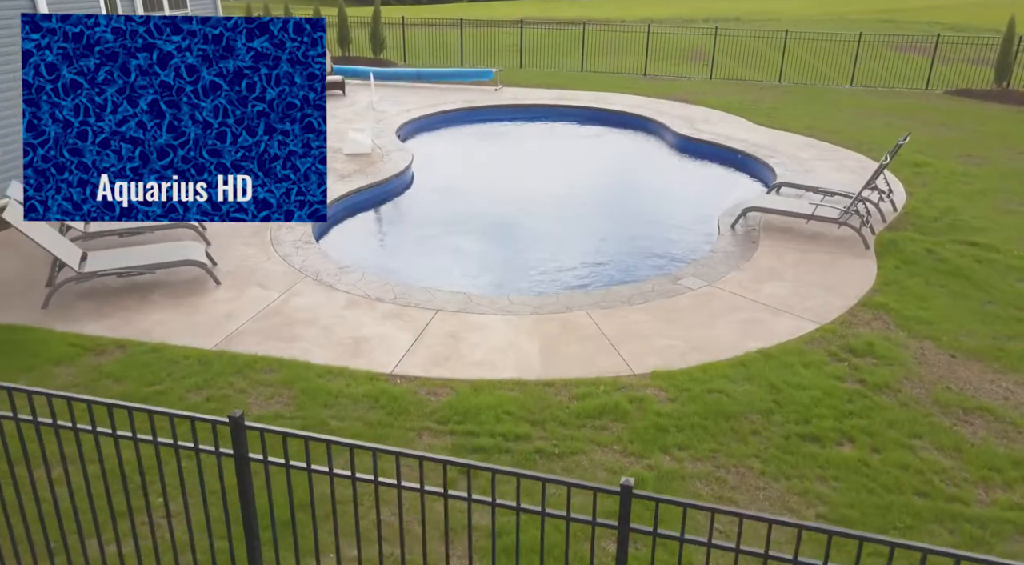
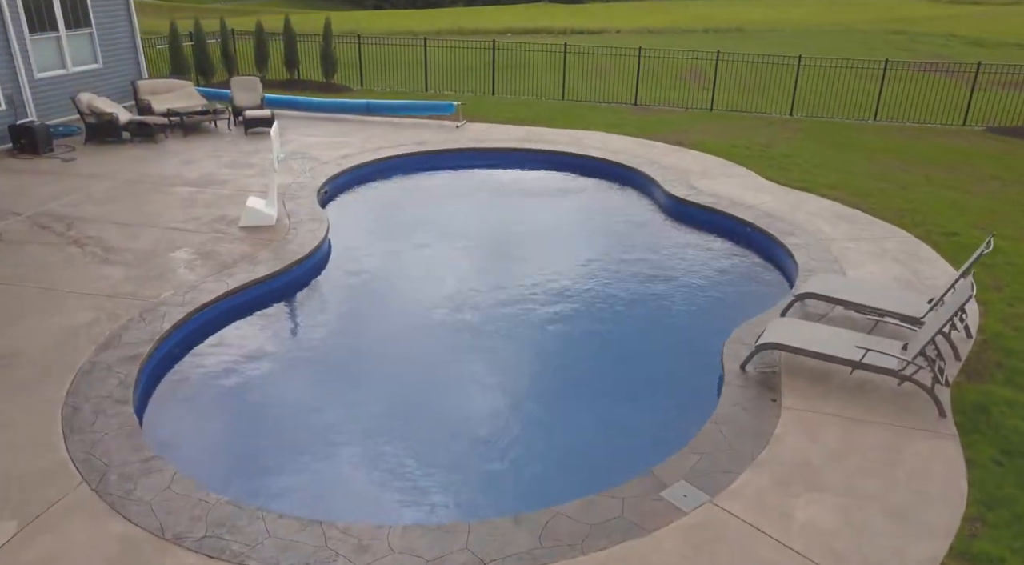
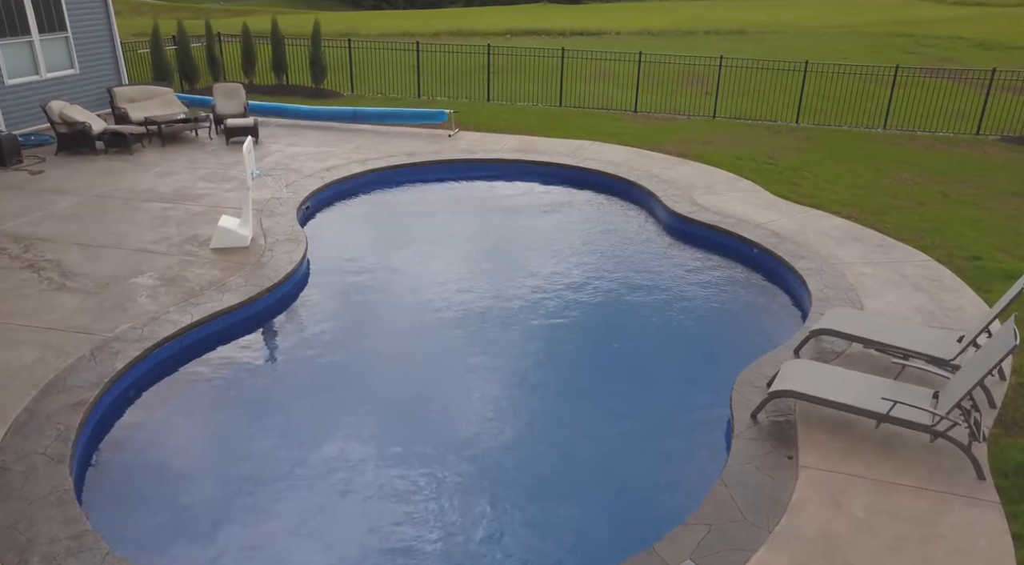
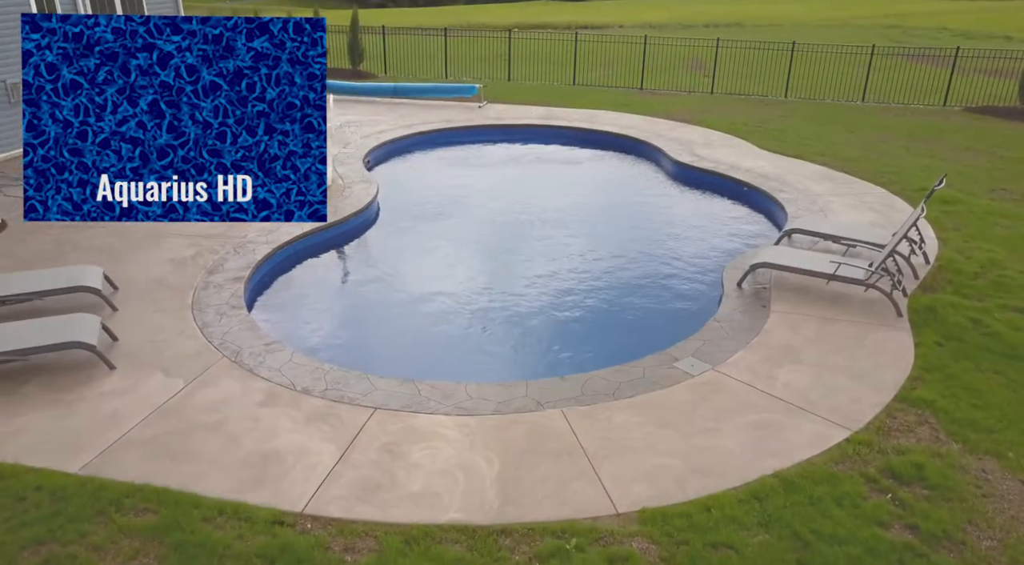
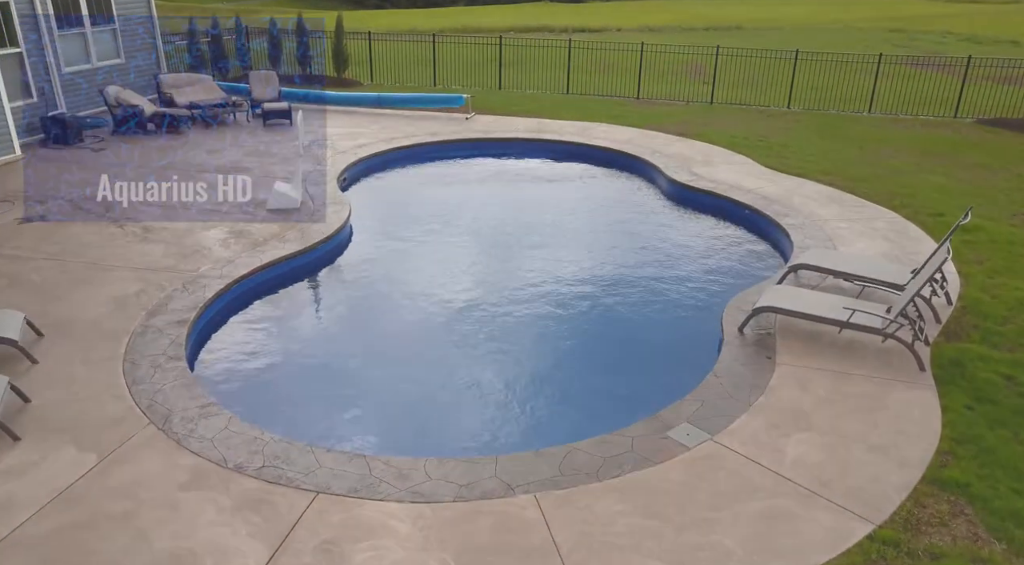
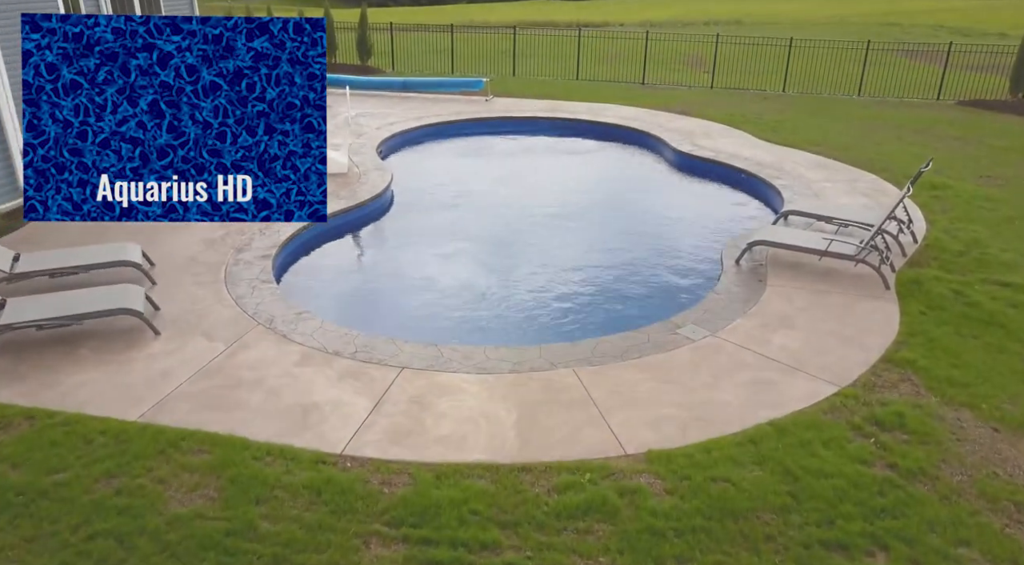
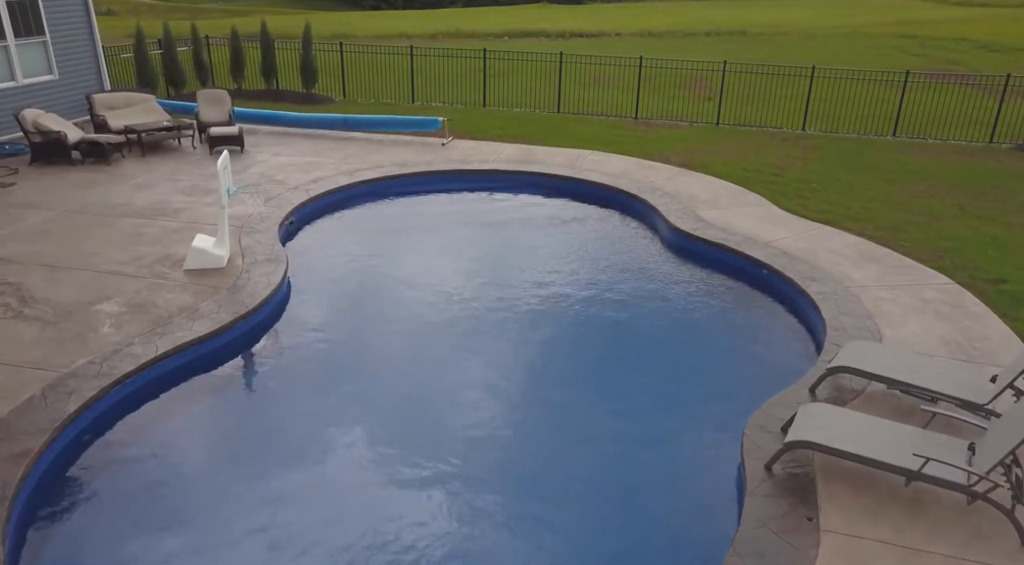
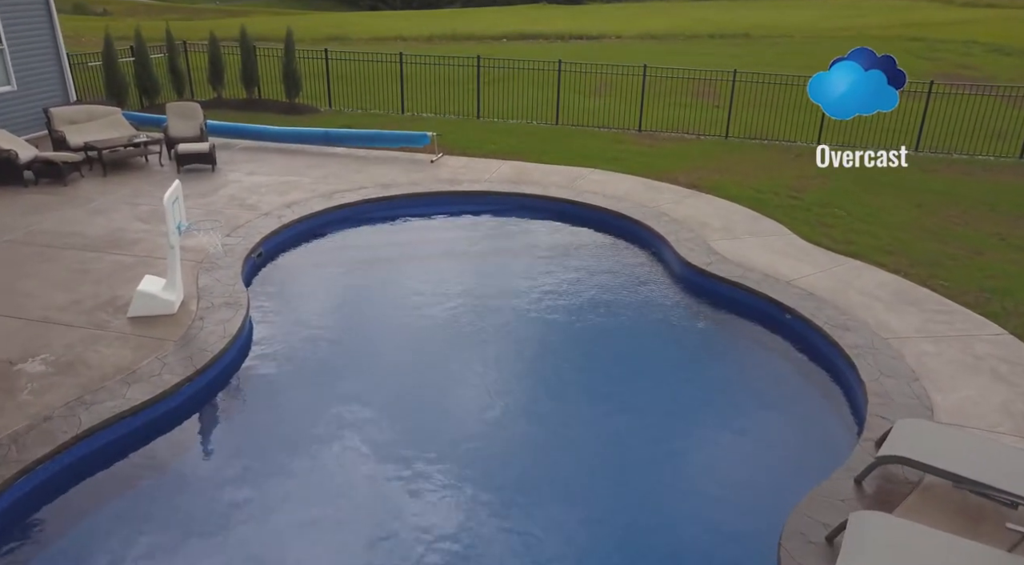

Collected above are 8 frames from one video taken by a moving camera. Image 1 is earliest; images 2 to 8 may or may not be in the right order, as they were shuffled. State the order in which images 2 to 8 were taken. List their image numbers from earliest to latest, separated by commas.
6, 4, 5, 2, 3, 7, 8
